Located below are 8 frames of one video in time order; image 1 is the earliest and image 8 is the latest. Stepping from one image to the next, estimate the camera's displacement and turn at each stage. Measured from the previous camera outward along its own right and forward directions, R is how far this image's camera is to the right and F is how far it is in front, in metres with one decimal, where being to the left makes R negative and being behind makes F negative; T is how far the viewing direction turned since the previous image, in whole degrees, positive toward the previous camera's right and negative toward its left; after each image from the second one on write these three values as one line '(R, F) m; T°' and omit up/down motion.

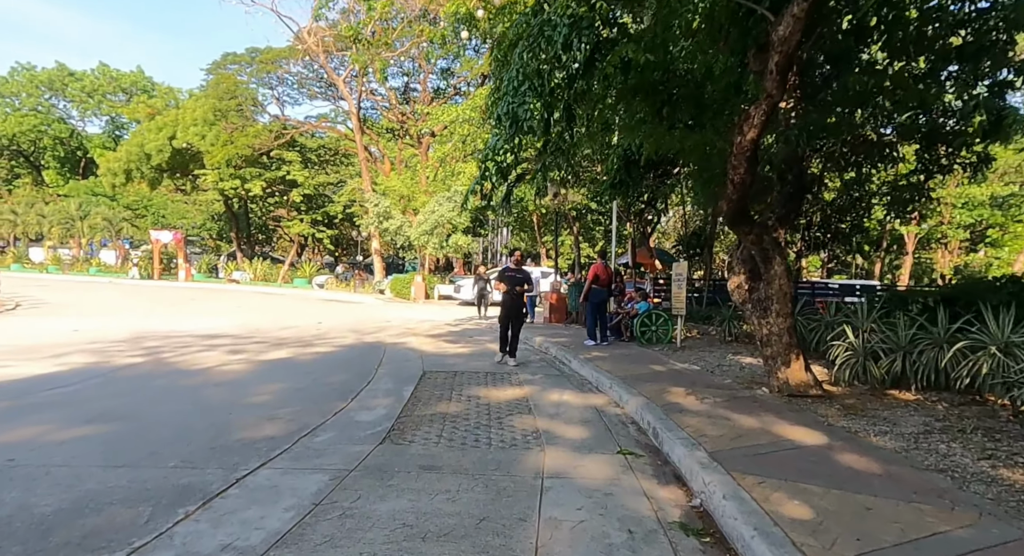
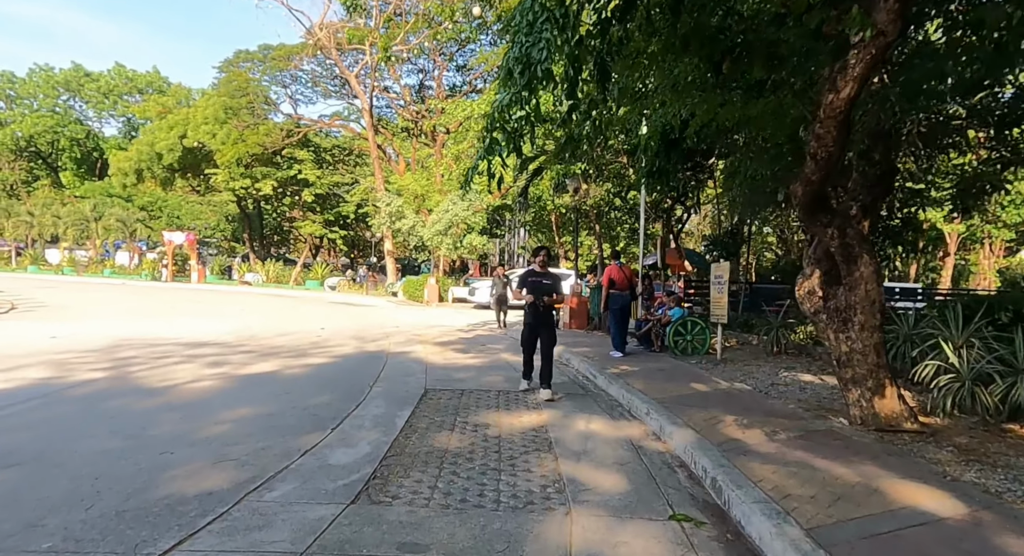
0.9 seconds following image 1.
(0.0, +1.4) m; -2°
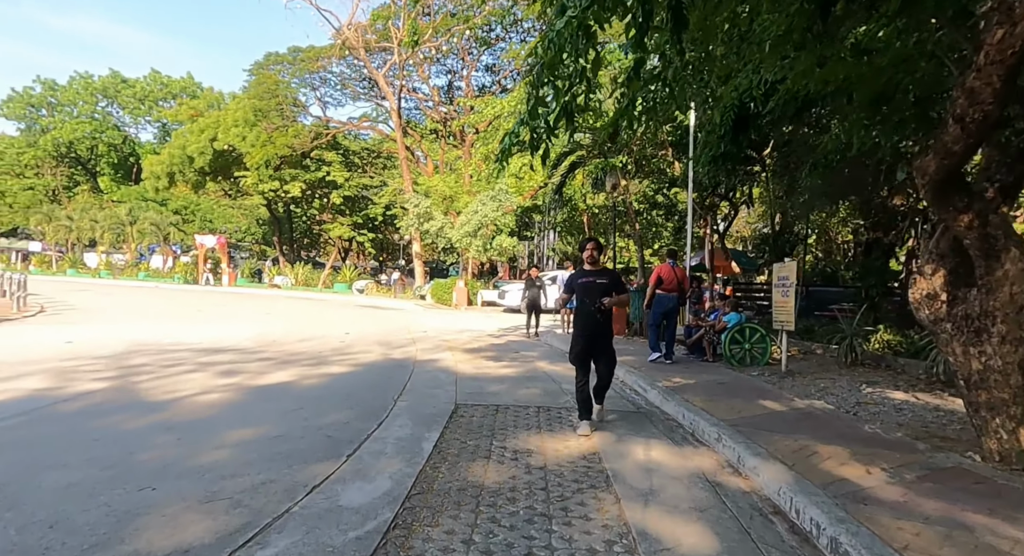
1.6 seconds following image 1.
(-0.2, +1.0) m; -3°
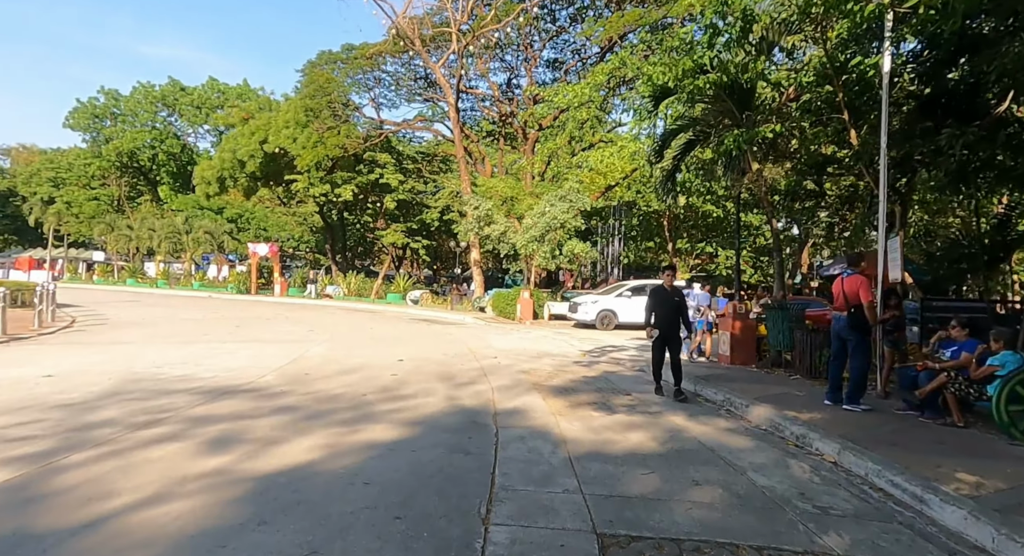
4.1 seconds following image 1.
(-0.9, +3.4) m; -5°
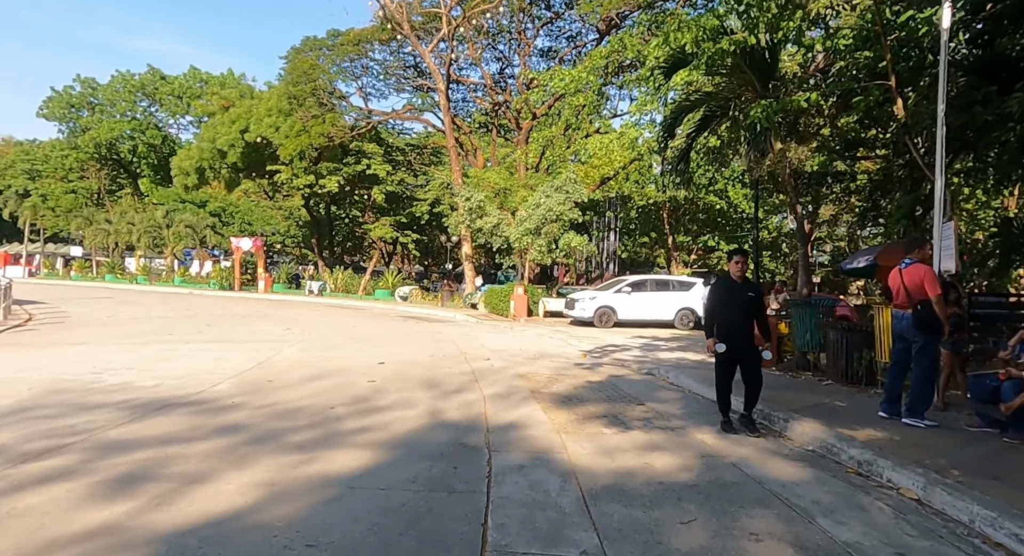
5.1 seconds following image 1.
(0.0, +1.4) m; +1°
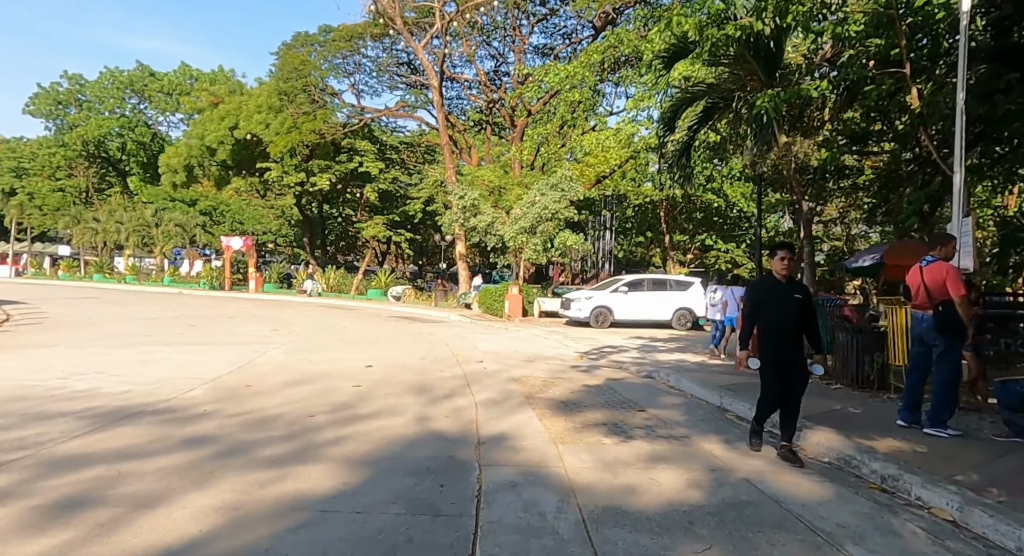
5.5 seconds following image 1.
(0.0, +0.5) m; 0°
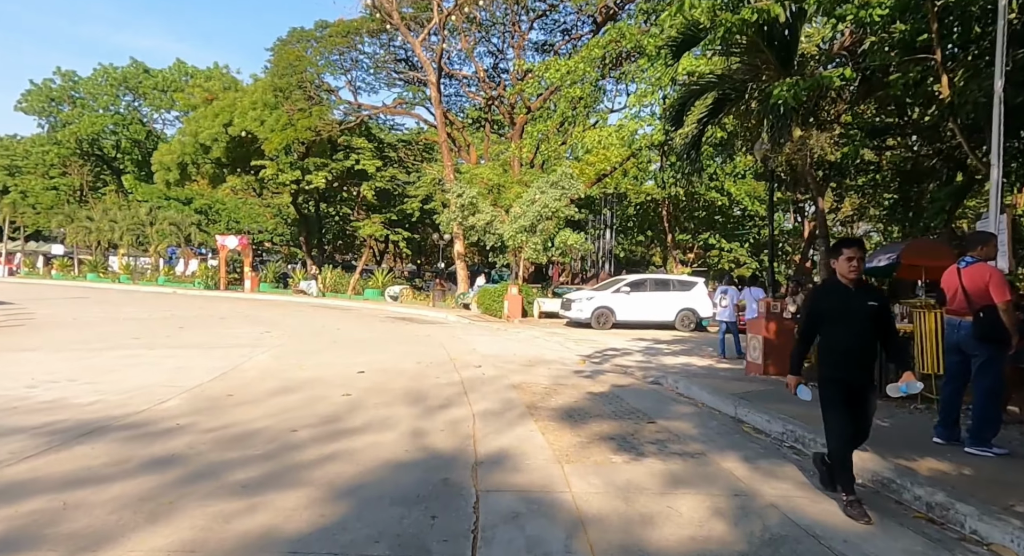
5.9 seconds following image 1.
(0.0, +0.6) m; 0°
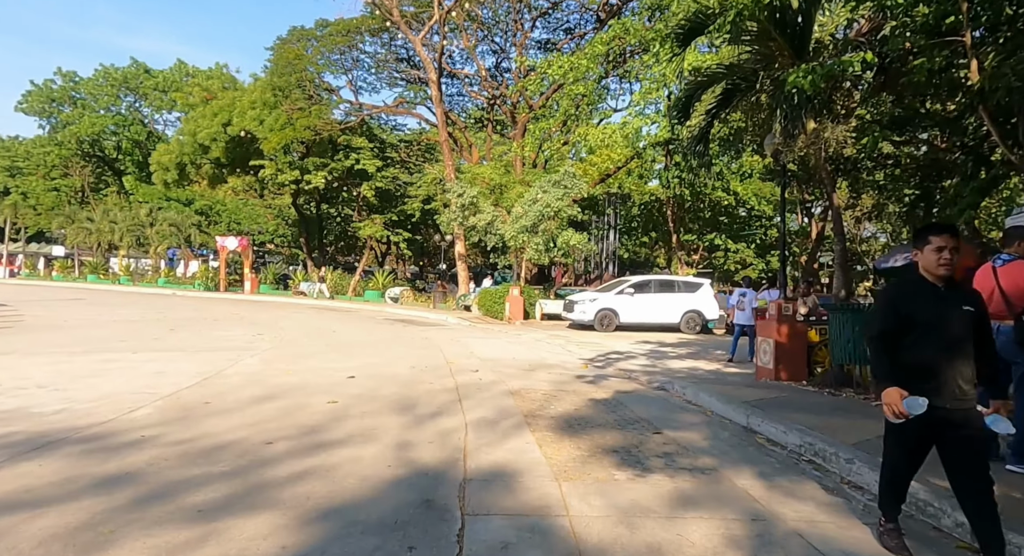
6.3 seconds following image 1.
(+0.1, +0.5) m; 0°
